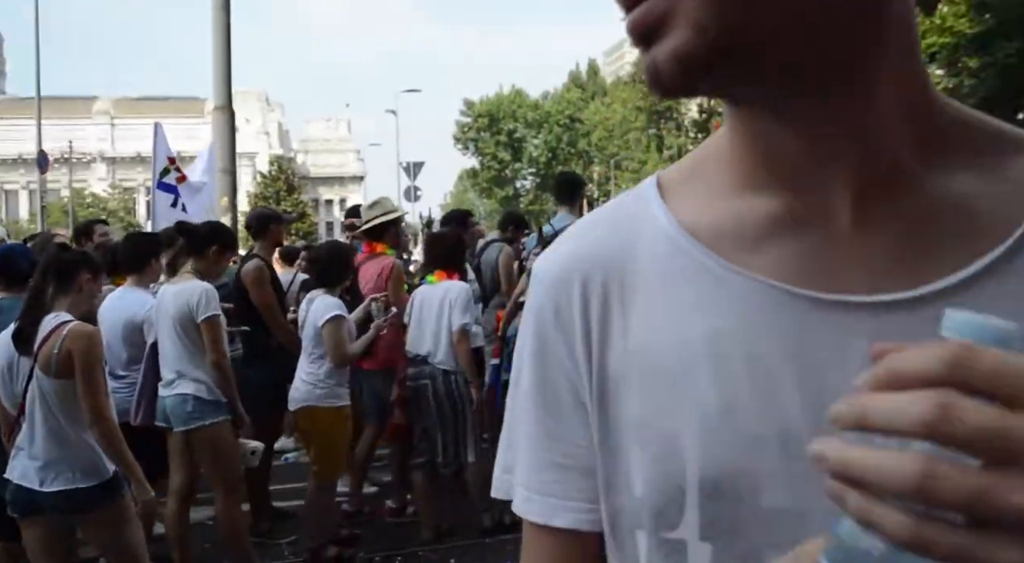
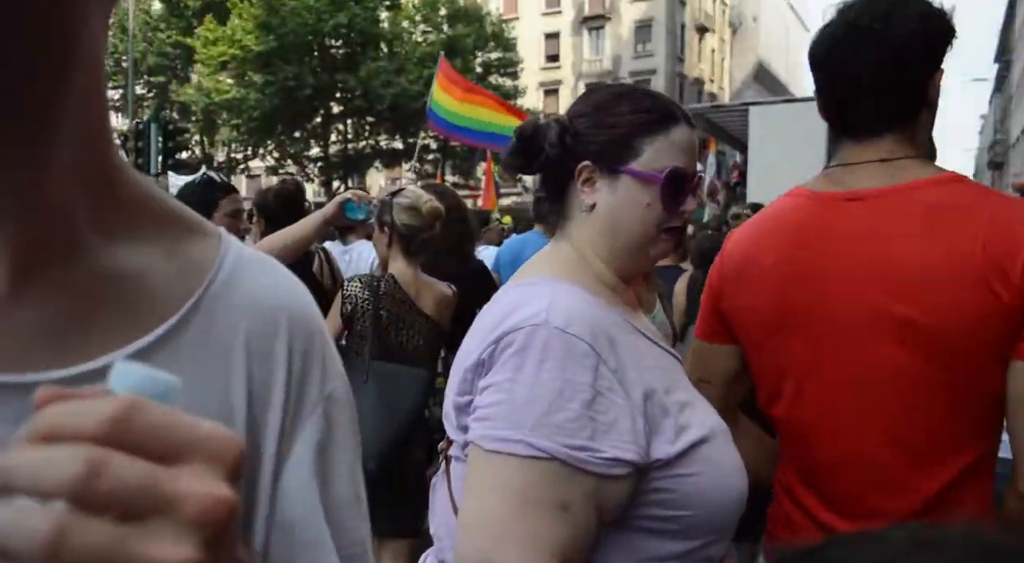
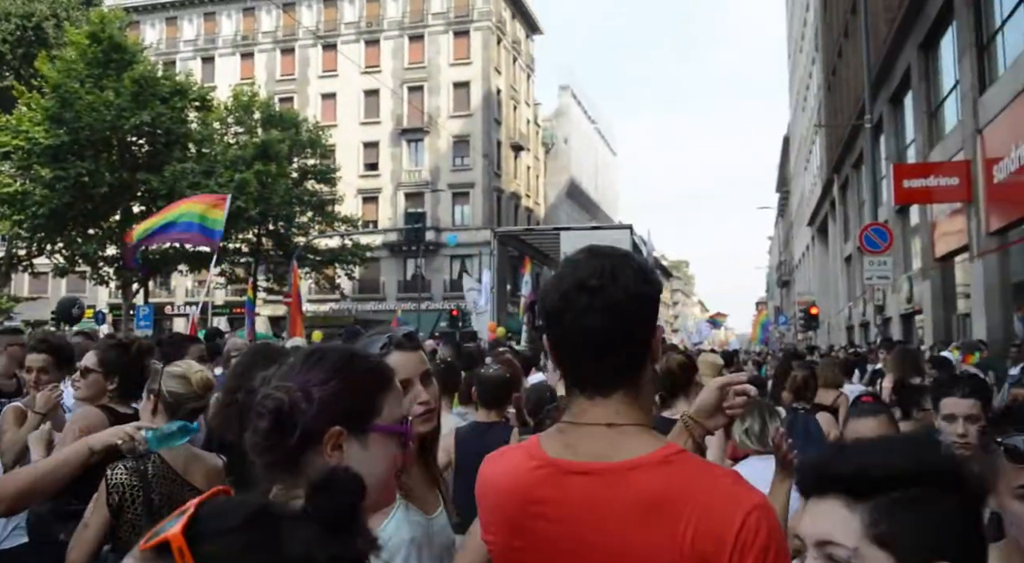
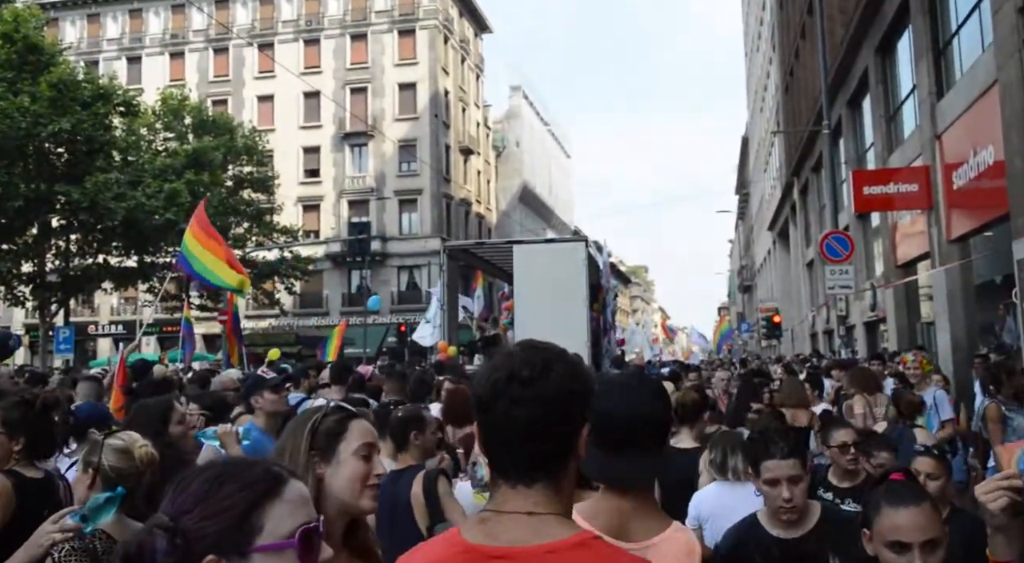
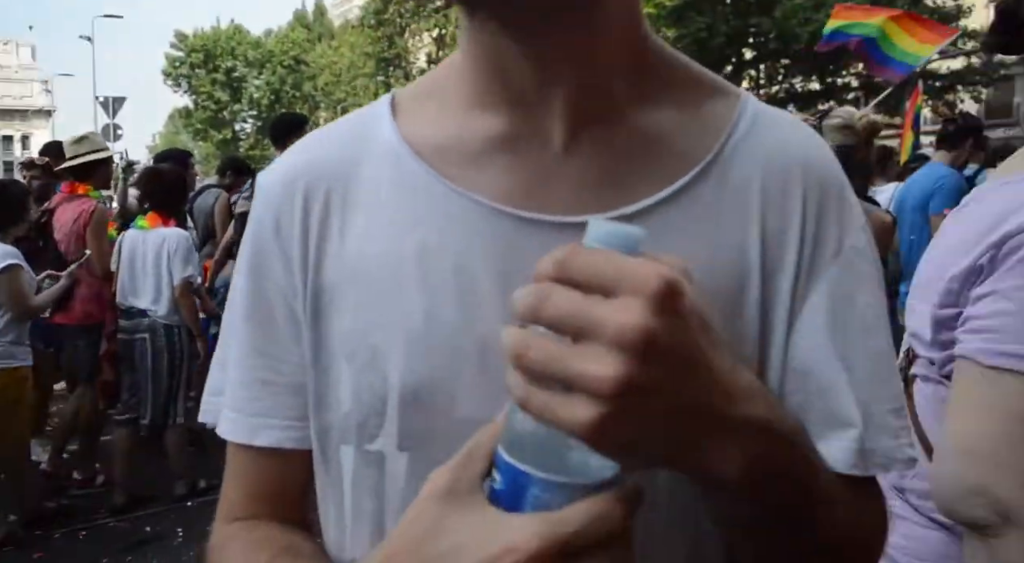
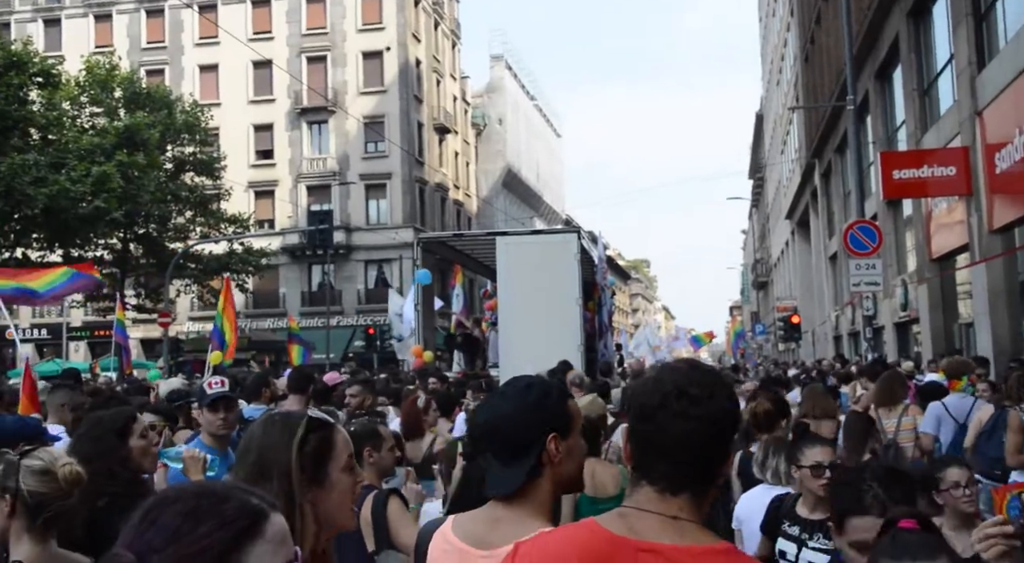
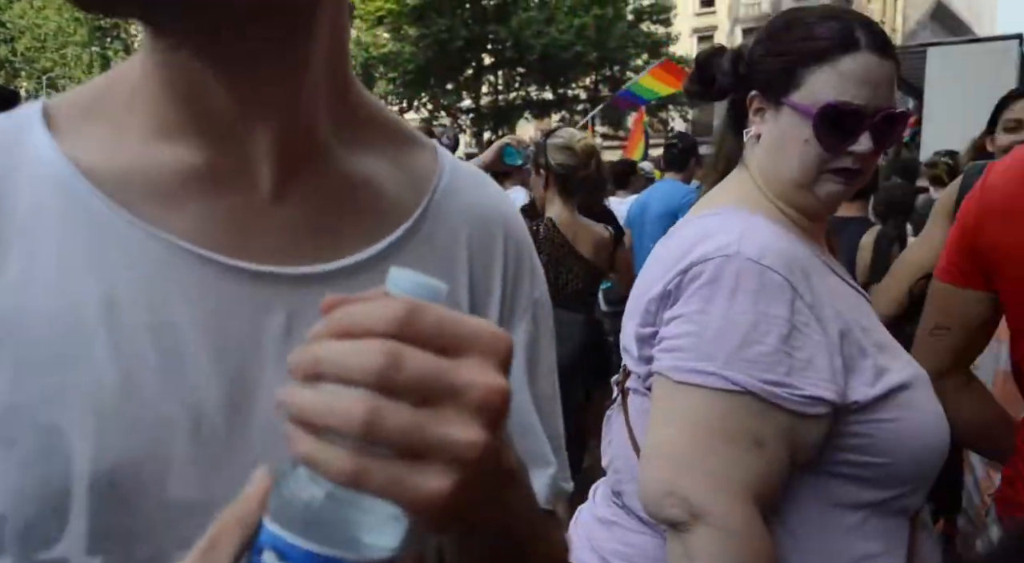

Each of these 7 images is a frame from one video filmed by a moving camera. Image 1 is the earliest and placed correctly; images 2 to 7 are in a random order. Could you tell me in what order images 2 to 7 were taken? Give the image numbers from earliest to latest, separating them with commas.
5, 7, 2, 3, 4, 6
